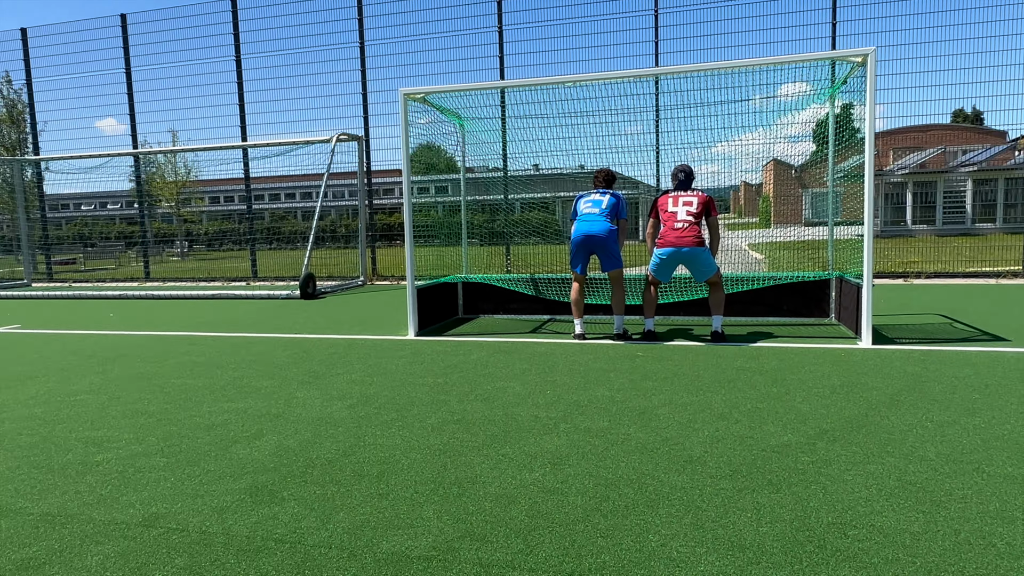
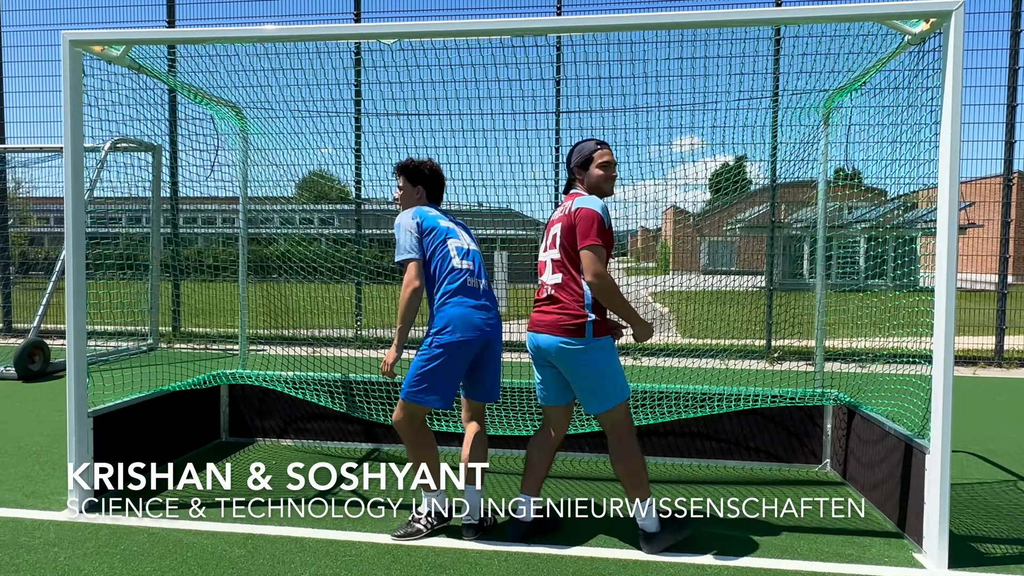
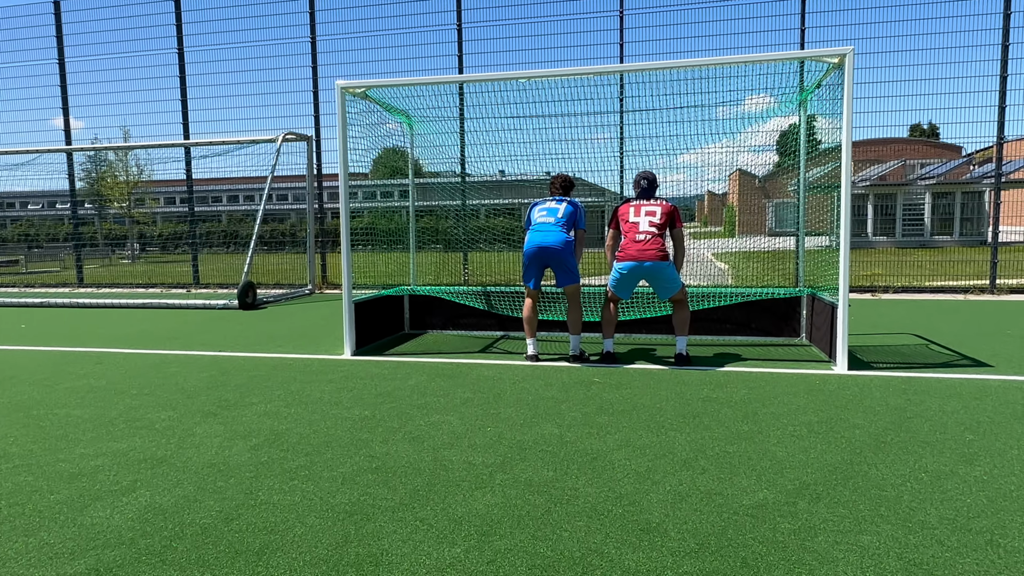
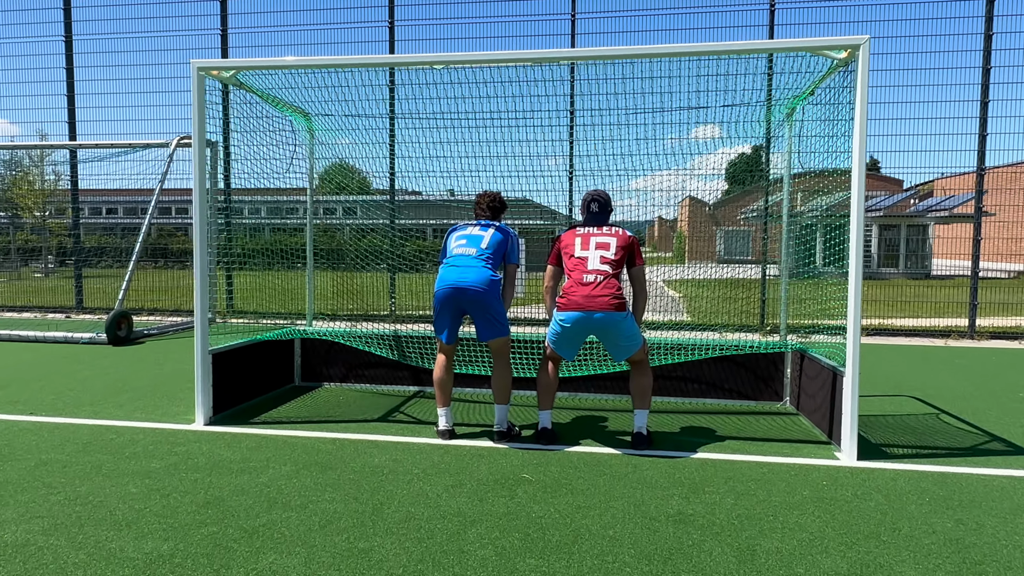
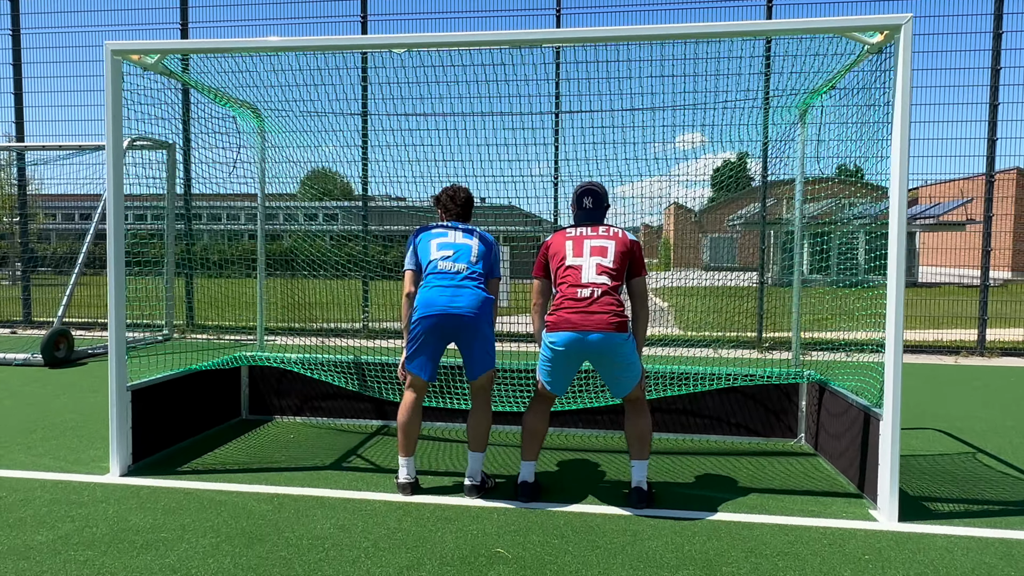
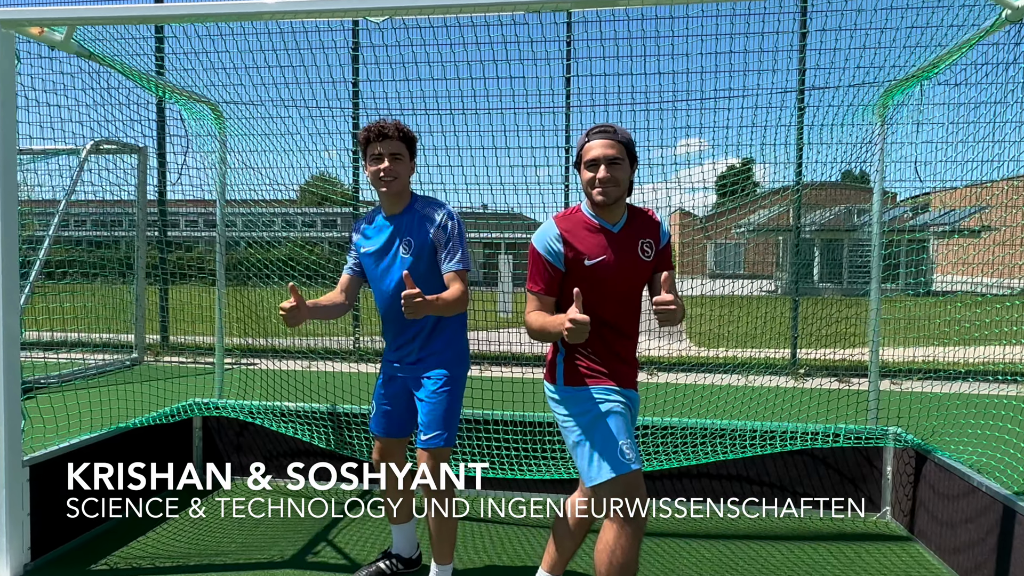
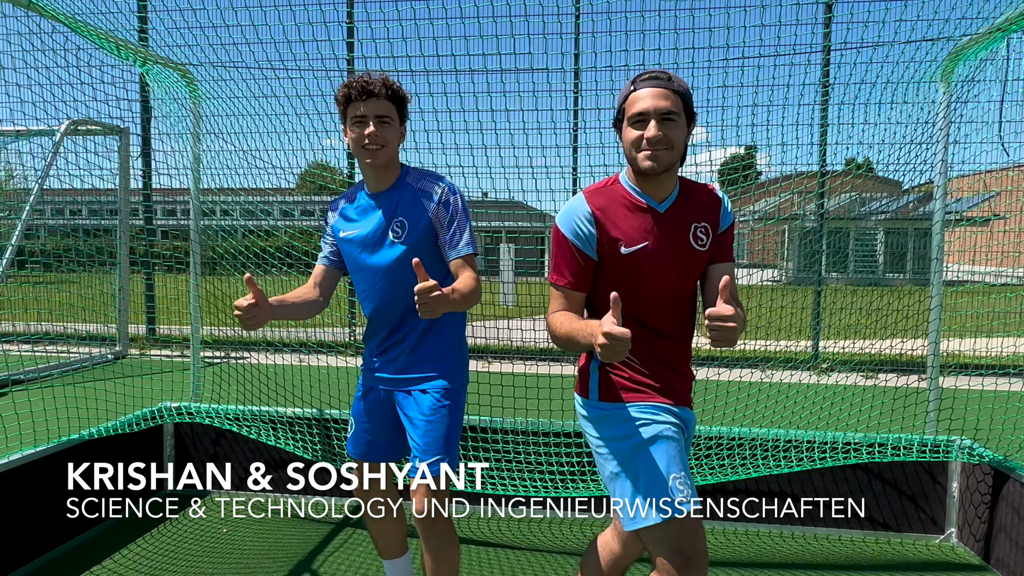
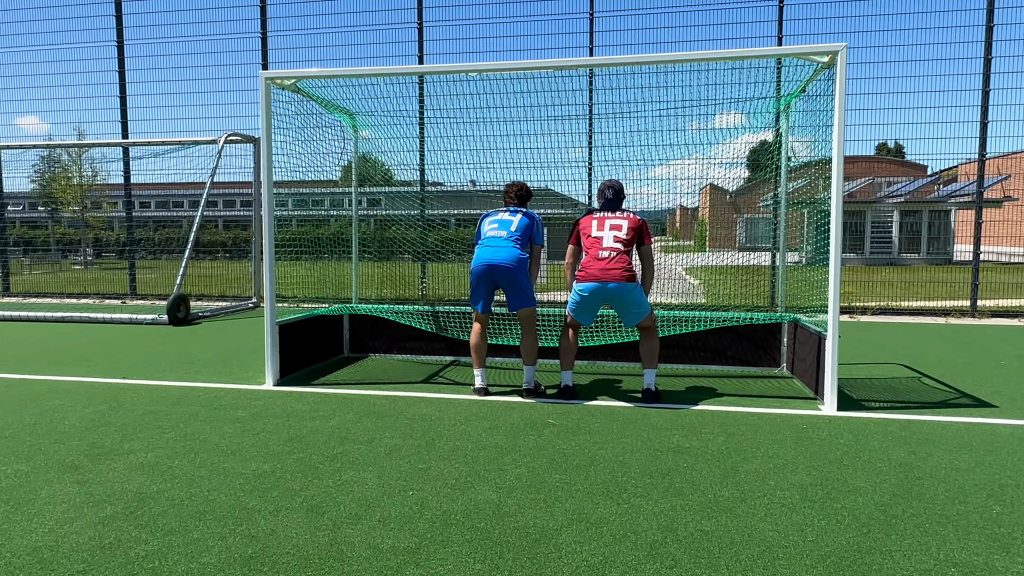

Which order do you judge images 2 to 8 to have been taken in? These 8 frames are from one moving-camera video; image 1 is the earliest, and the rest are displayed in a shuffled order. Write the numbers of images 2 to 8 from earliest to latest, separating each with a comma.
3, 8, 4, 5, 2, 6, 7
